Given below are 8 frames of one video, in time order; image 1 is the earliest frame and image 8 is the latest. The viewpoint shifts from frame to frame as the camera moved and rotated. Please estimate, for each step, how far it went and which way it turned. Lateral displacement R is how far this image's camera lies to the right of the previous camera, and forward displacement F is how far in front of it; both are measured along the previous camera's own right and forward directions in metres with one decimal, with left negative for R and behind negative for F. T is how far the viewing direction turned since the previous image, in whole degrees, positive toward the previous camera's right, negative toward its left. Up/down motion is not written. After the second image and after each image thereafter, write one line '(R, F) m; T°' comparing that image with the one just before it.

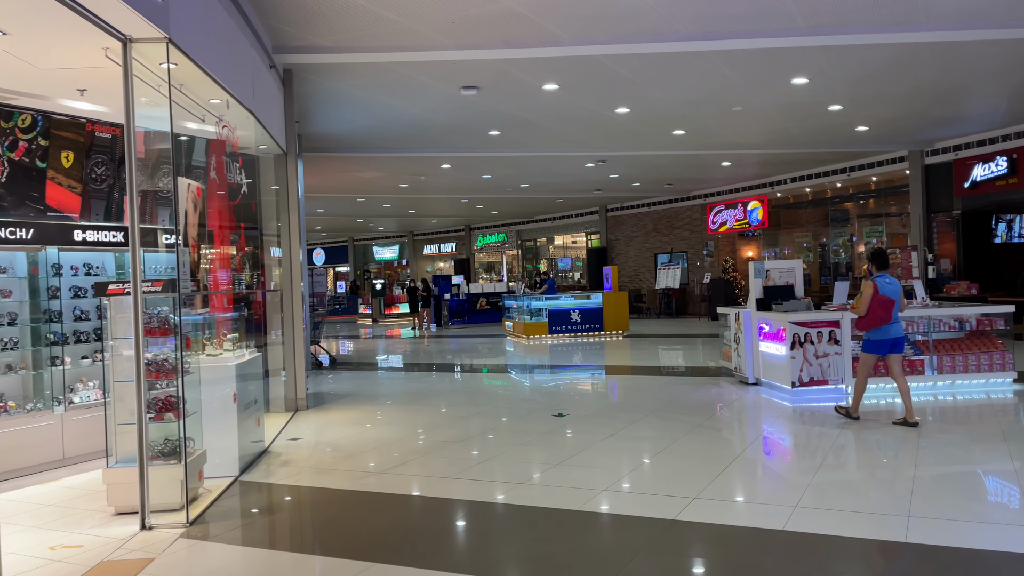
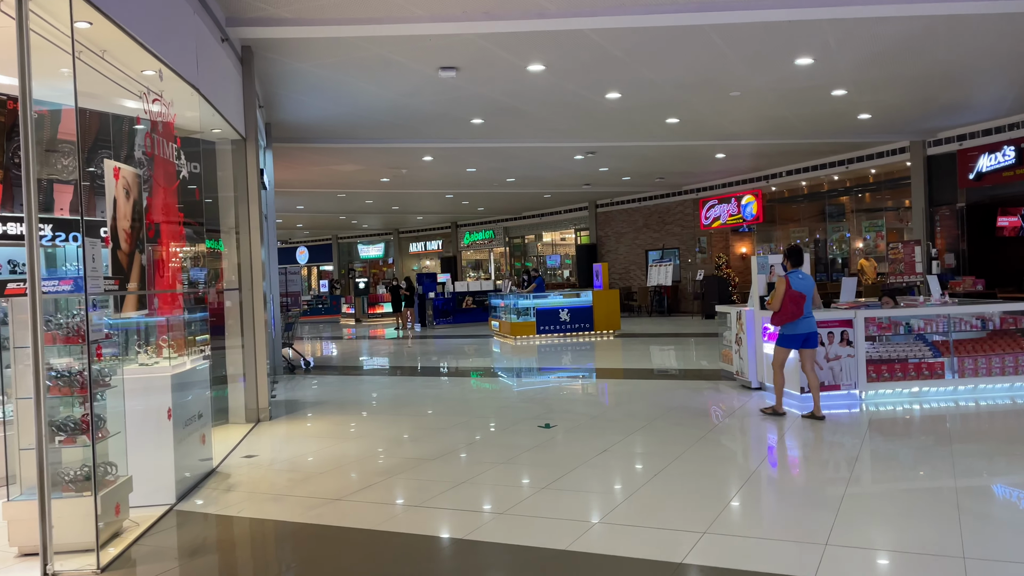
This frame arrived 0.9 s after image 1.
(+0.1, +0.6) m; +1°
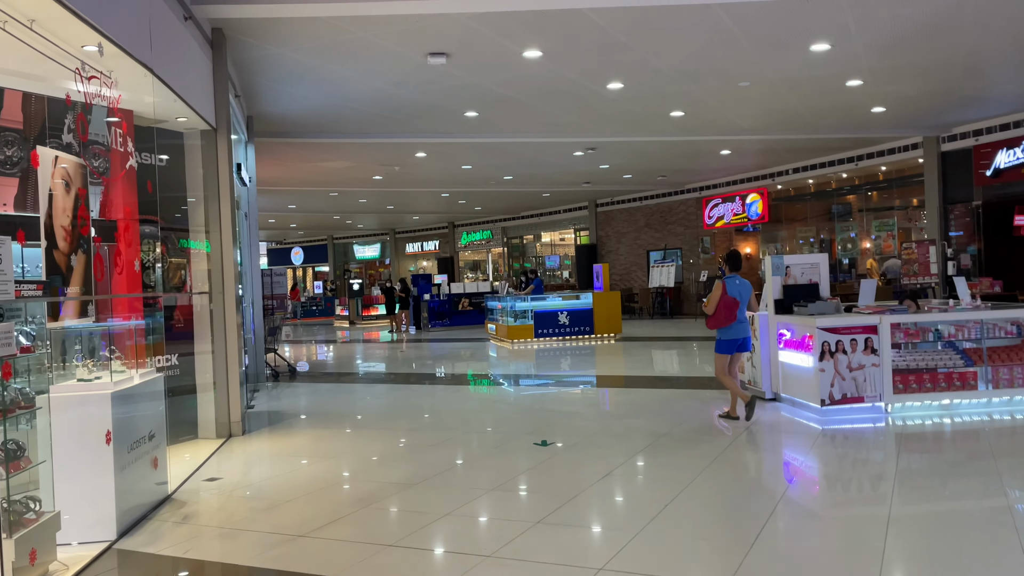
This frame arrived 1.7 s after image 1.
(0.0, +0.5) m; 0°
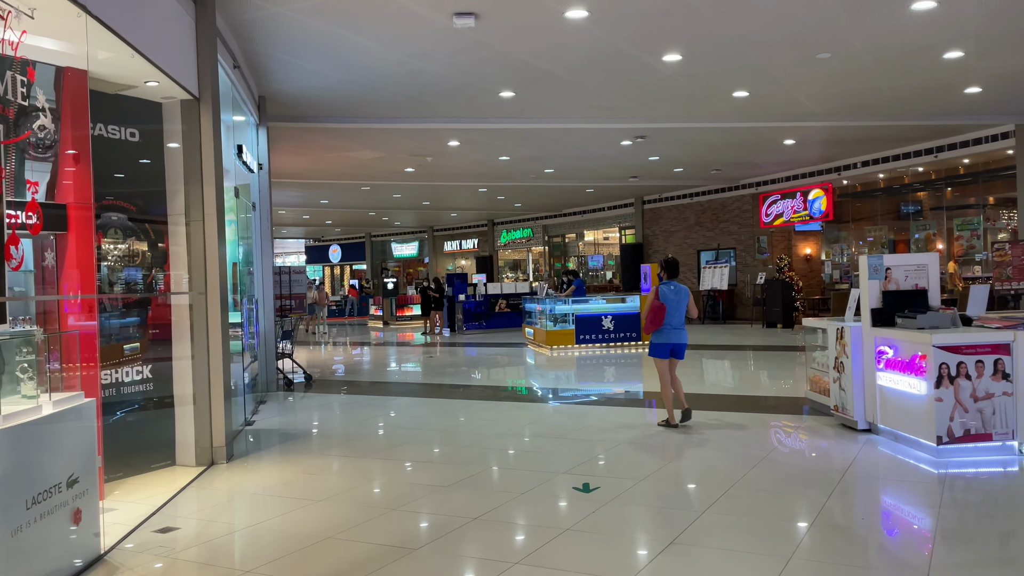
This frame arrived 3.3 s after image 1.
(0.0, +1.0) m; -3°
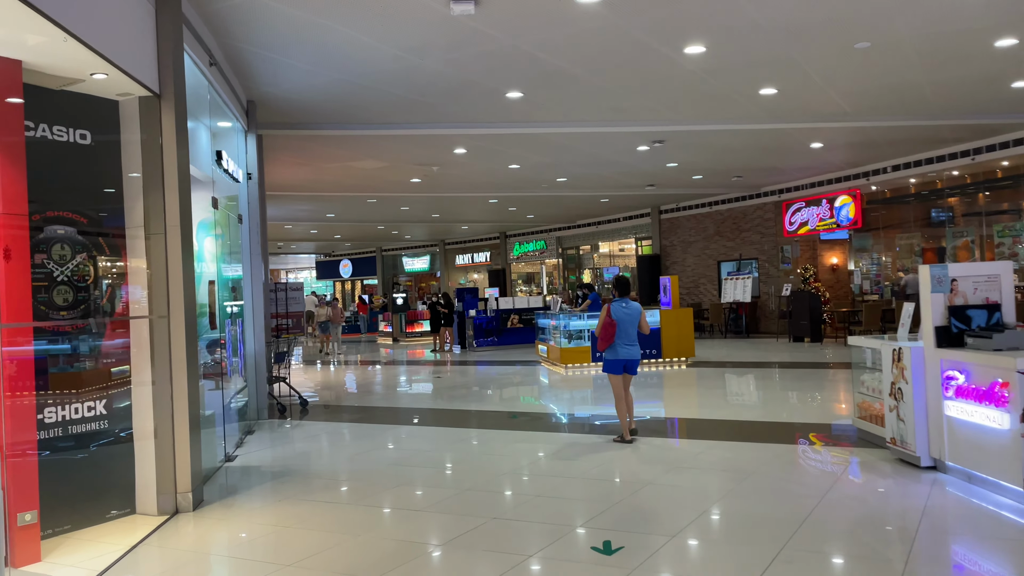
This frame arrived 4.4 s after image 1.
(0.0, +0.6) m; -1°
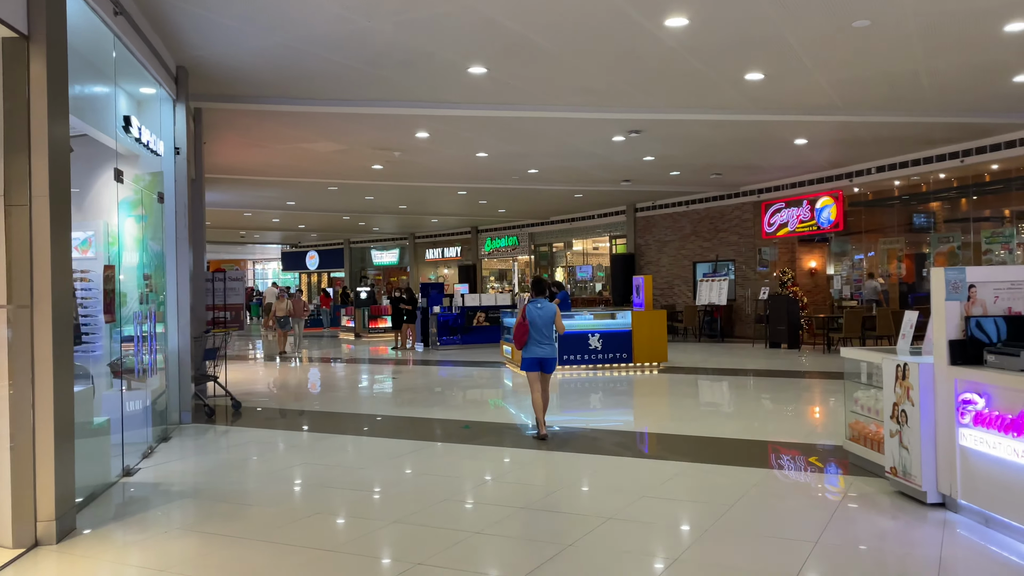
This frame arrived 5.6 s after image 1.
(+0.2, +0.7) m; +2°
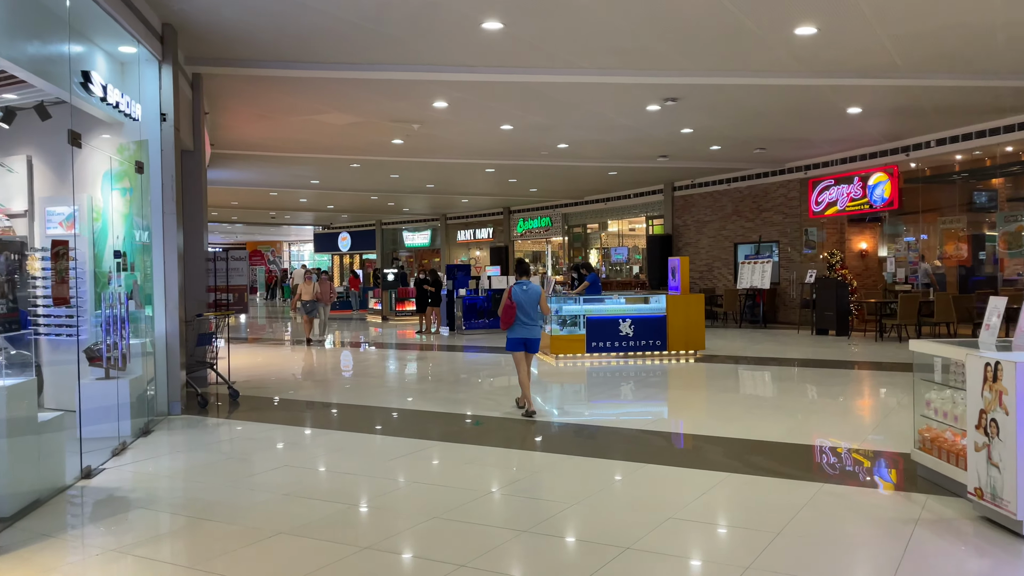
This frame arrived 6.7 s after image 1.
(+0.2, +0.6) m; -3°
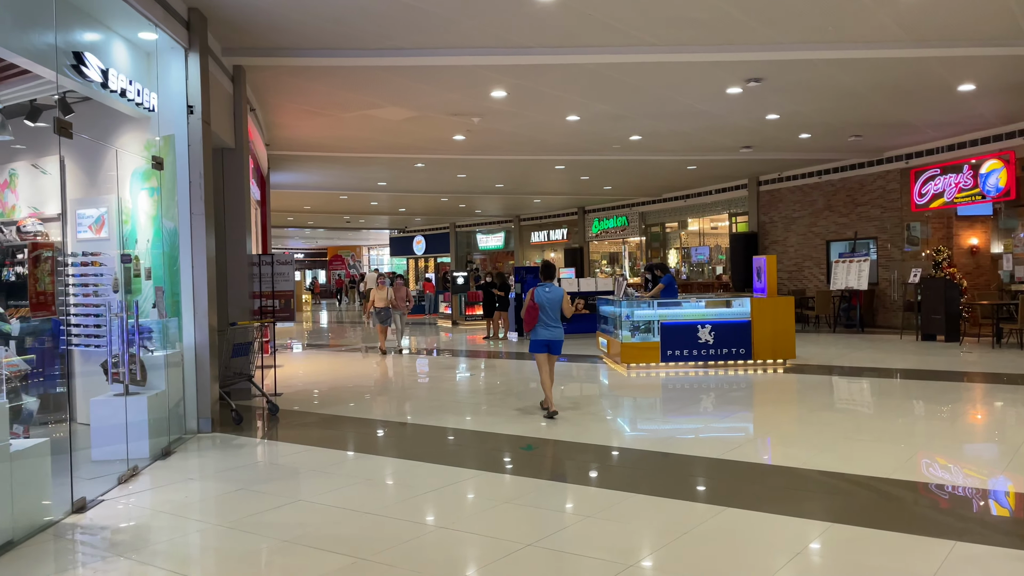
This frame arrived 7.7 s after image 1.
(+0.1, +0.7) m; -6°
